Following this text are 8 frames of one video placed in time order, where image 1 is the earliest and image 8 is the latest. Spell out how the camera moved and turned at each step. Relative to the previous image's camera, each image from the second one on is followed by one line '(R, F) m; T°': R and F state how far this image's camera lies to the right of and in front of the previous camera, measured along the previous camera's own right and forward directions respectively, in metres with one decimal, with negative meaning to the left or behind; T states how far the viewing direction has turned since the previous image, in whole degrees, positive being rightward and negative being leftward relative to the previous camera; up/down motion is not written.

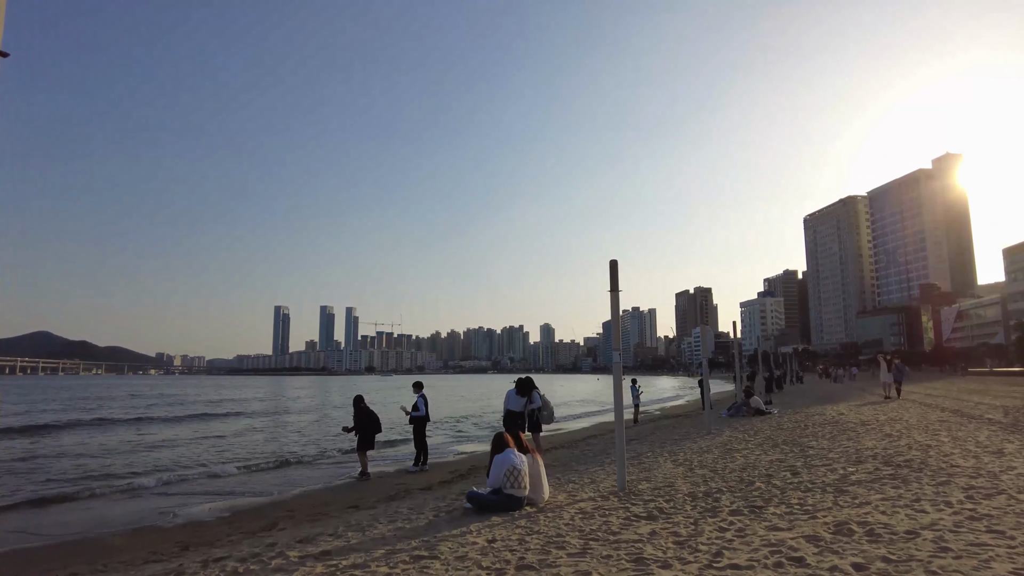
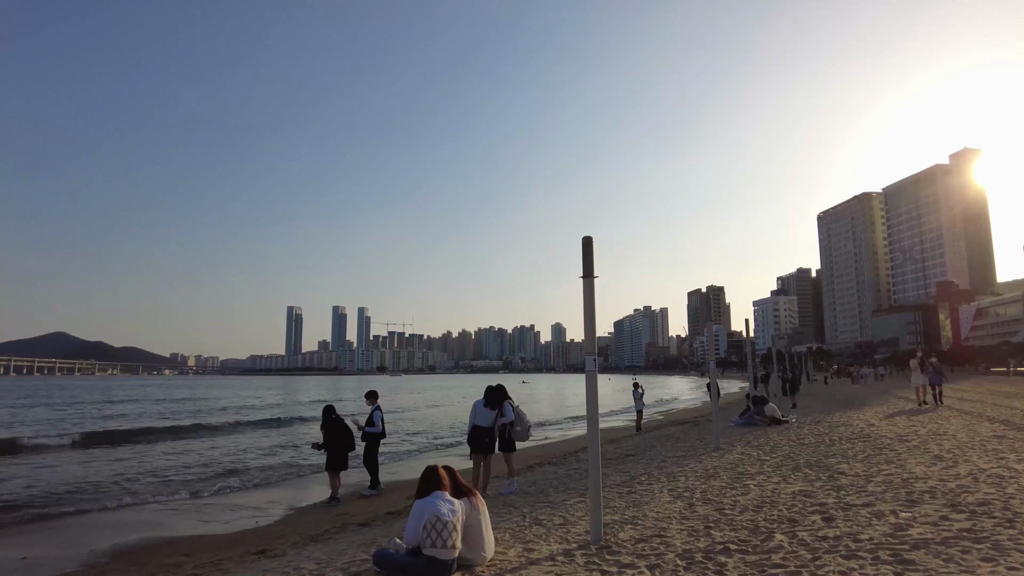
(+0.8, +2.0) m; -1°
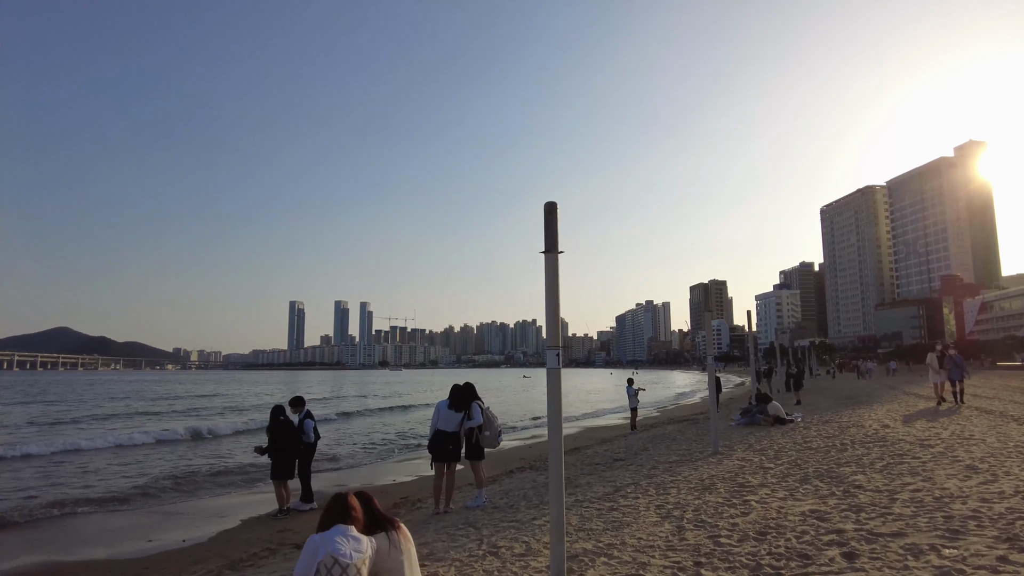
(+0.5, +1.3) m; 0°
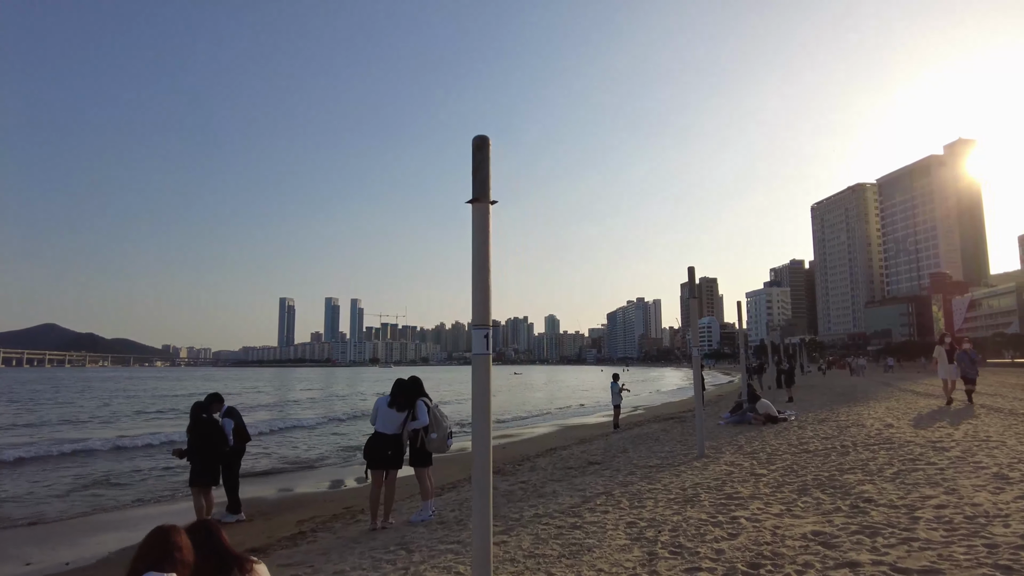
(+0.5, +1.3) m; +1°
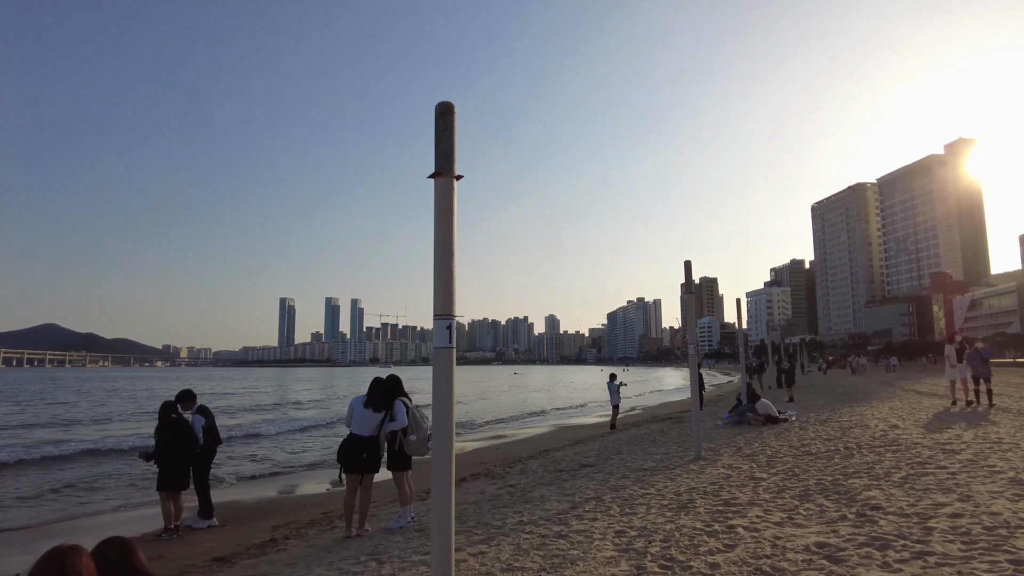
(+0.2, +0.5) m; 0°
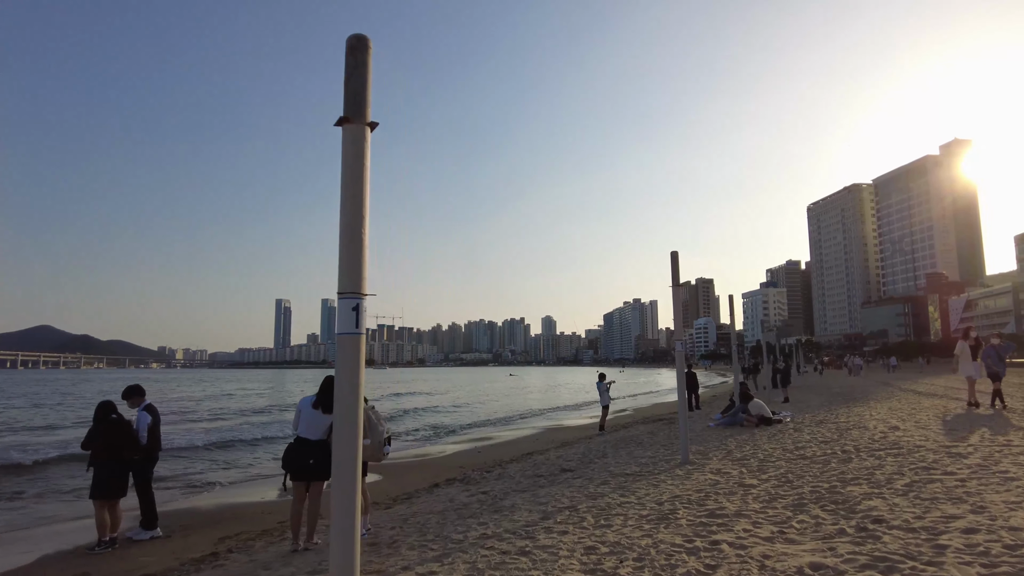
(+0.4, +0.7) m; 0°
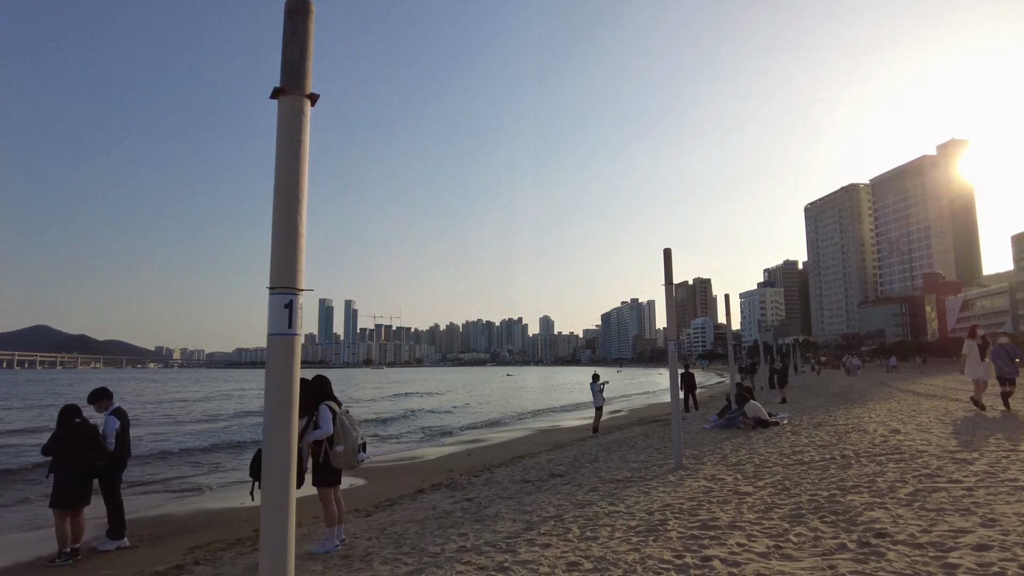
(+0.2, +0.4) m; 0°
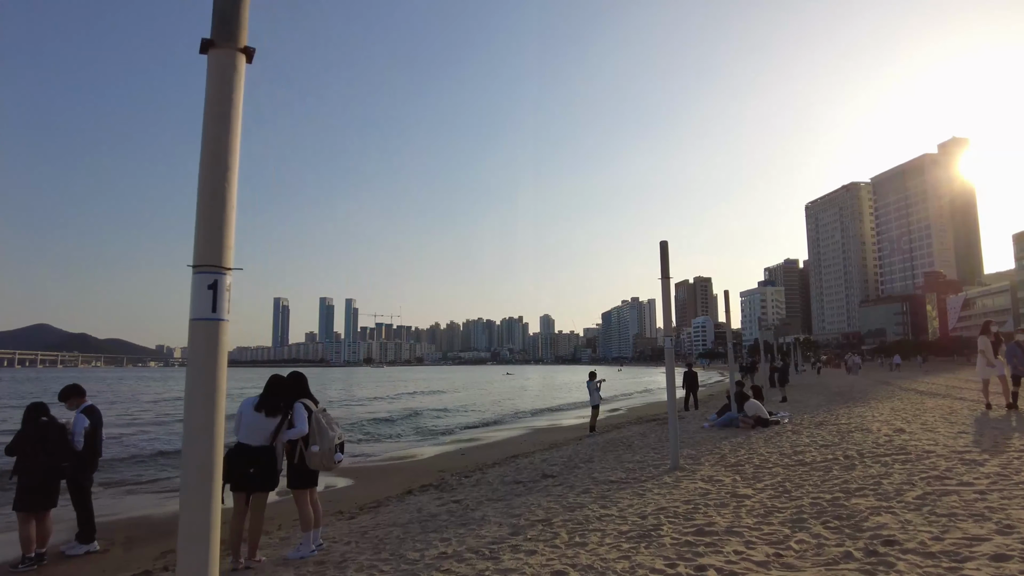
(+0.1, +0.3) m; 0°
